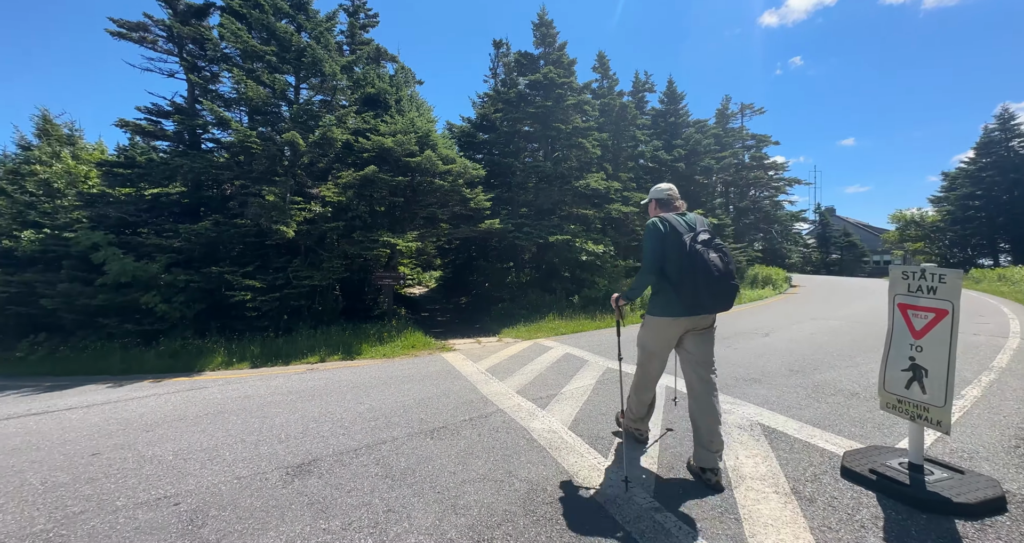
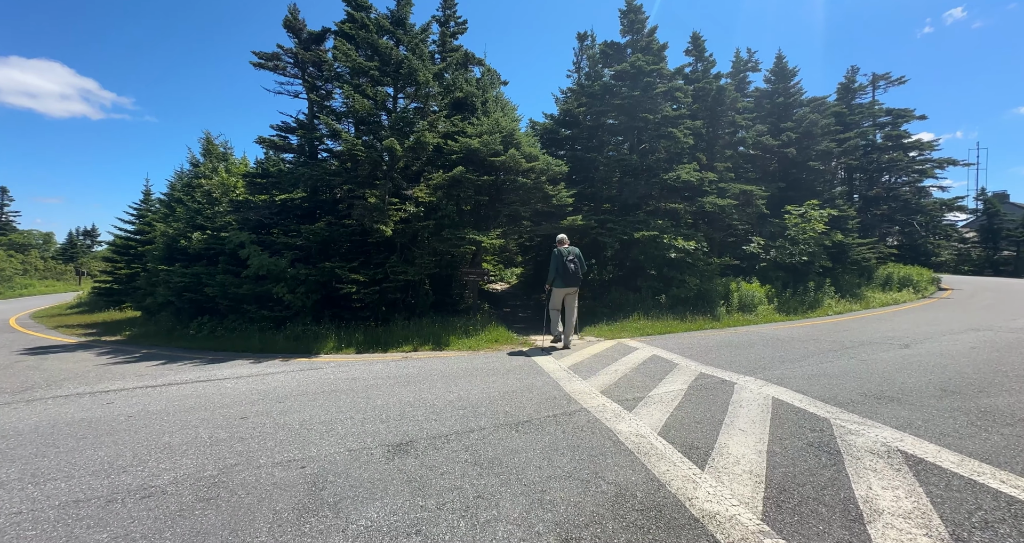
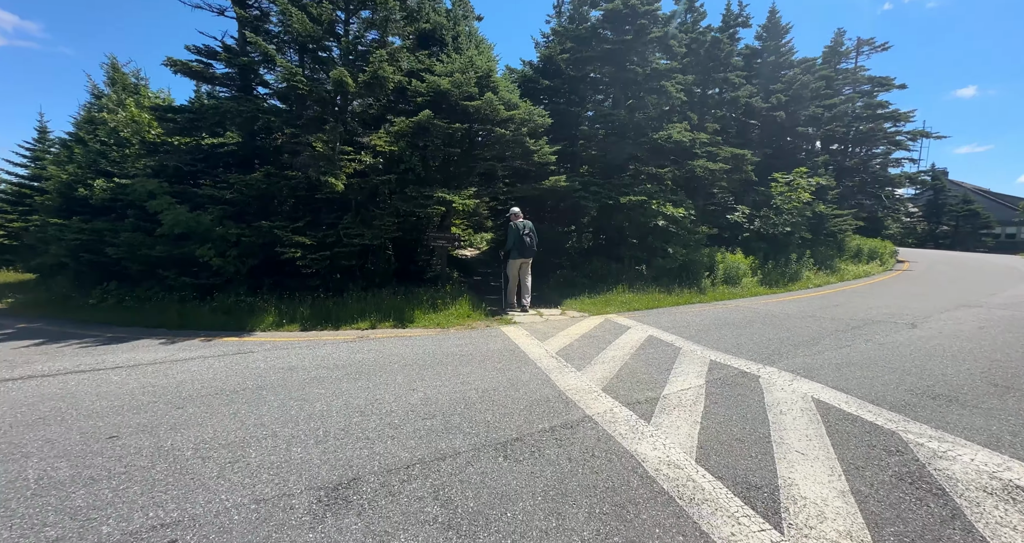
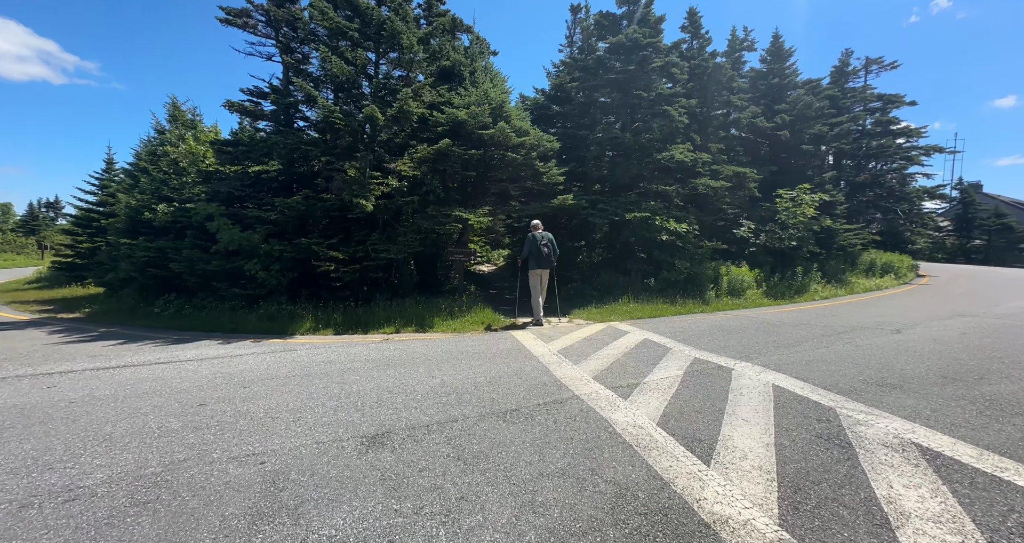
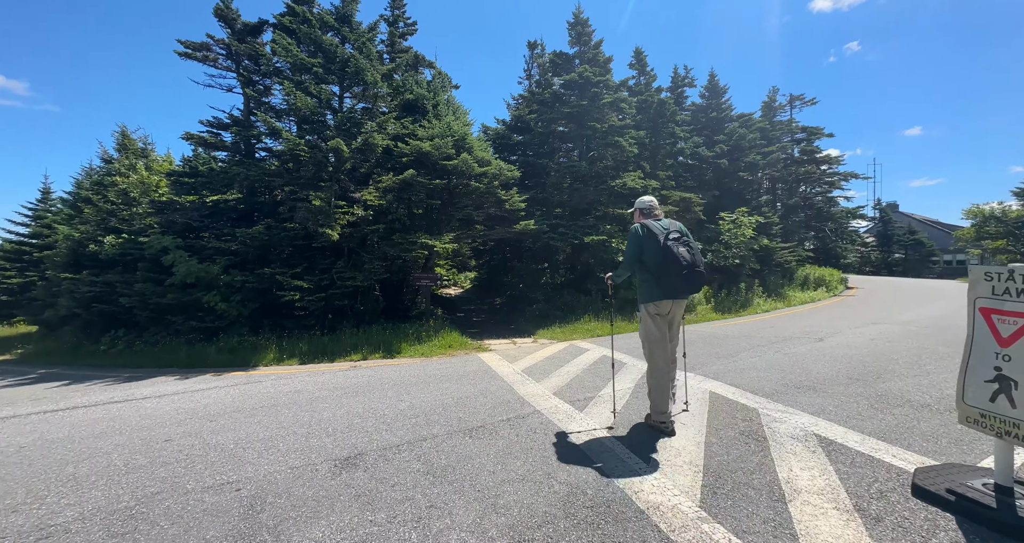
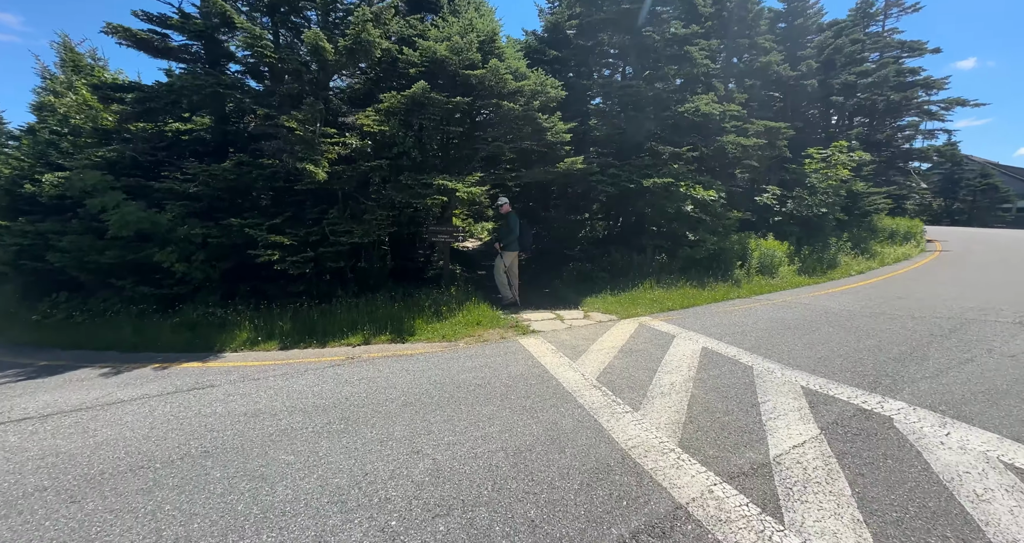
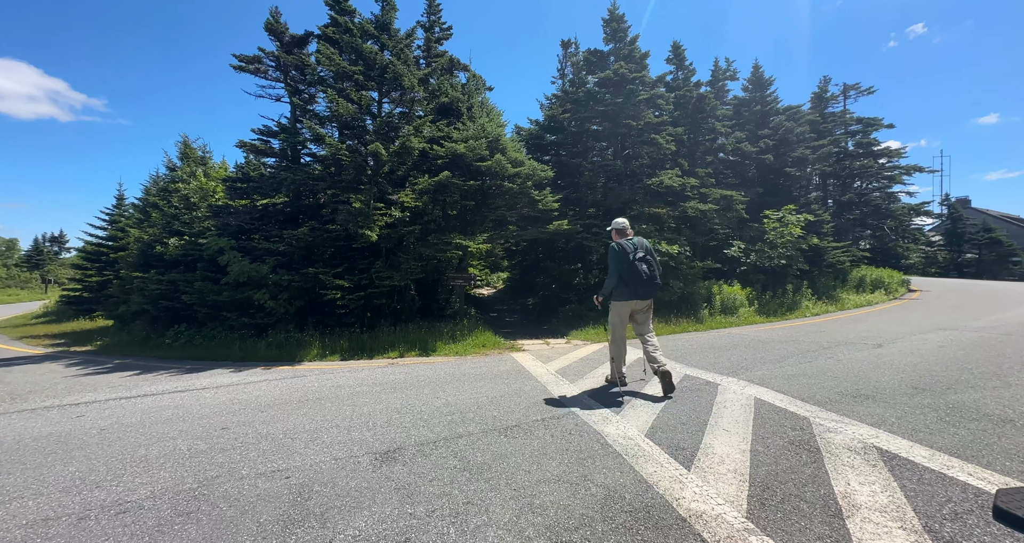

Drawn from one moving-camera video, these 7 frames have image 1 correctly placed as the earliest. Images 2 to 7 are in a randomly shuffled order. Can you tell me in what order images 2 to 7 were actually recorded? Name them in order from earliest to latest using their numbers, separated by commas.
5, 7, 2, 4, 3, 6
